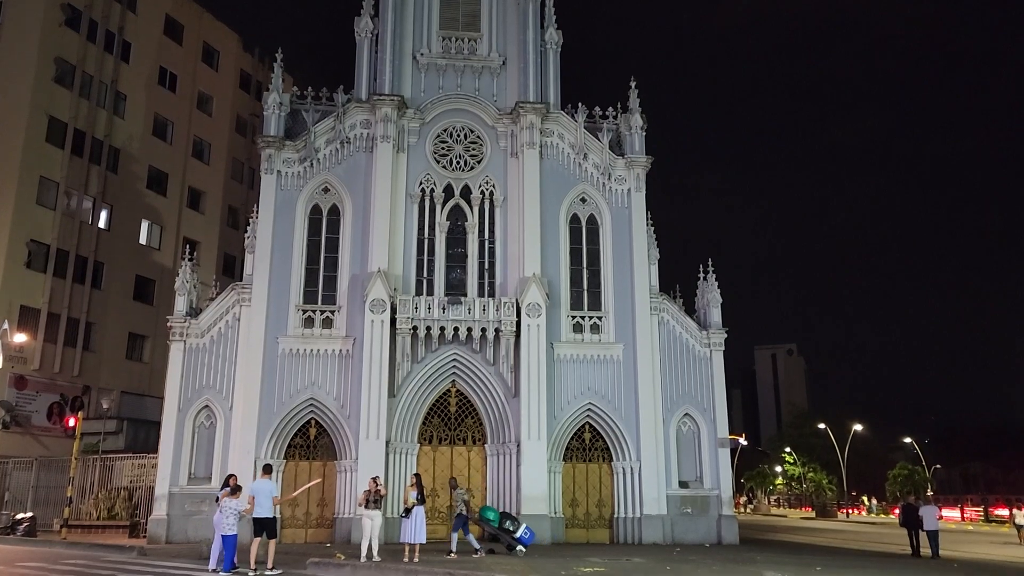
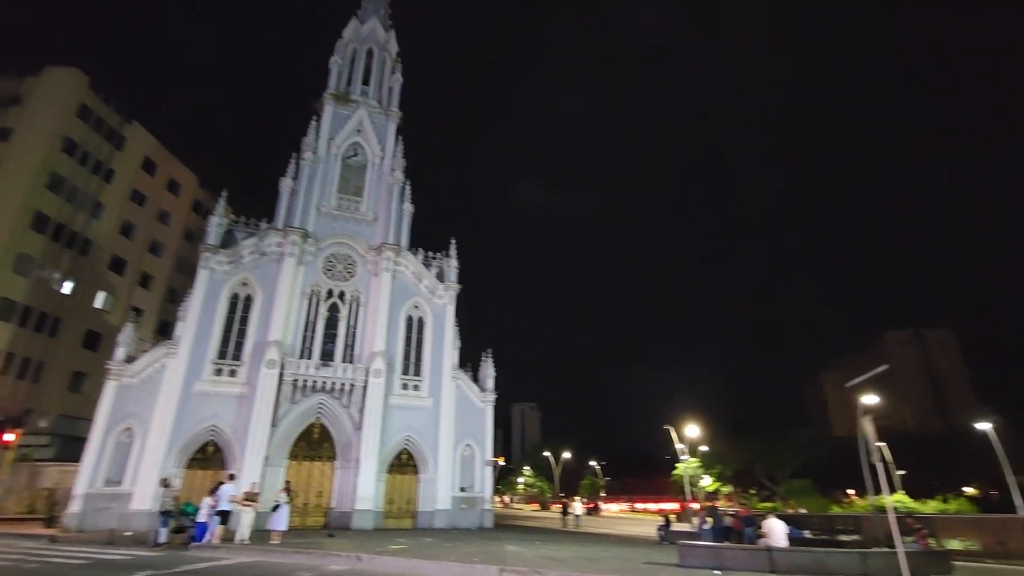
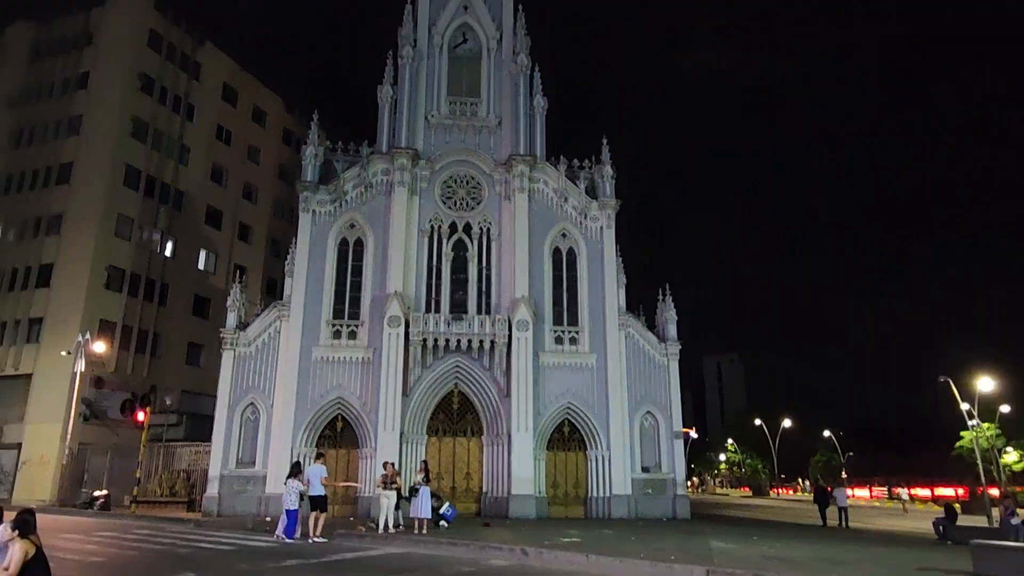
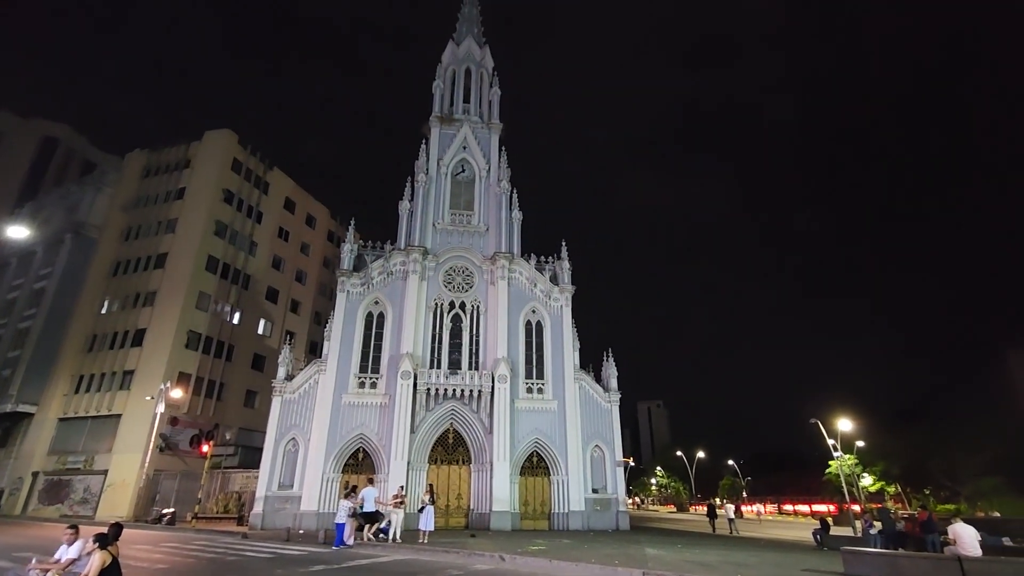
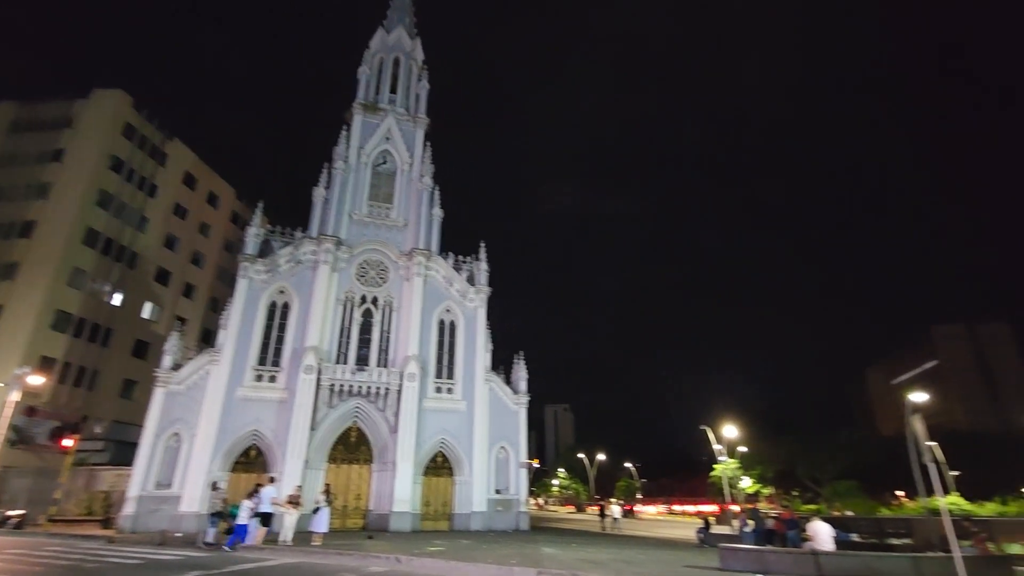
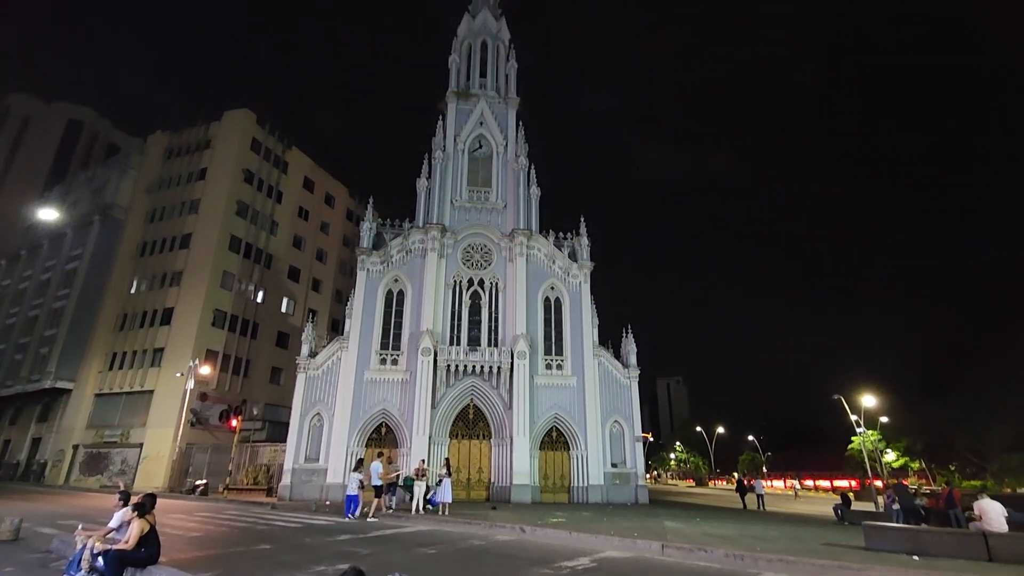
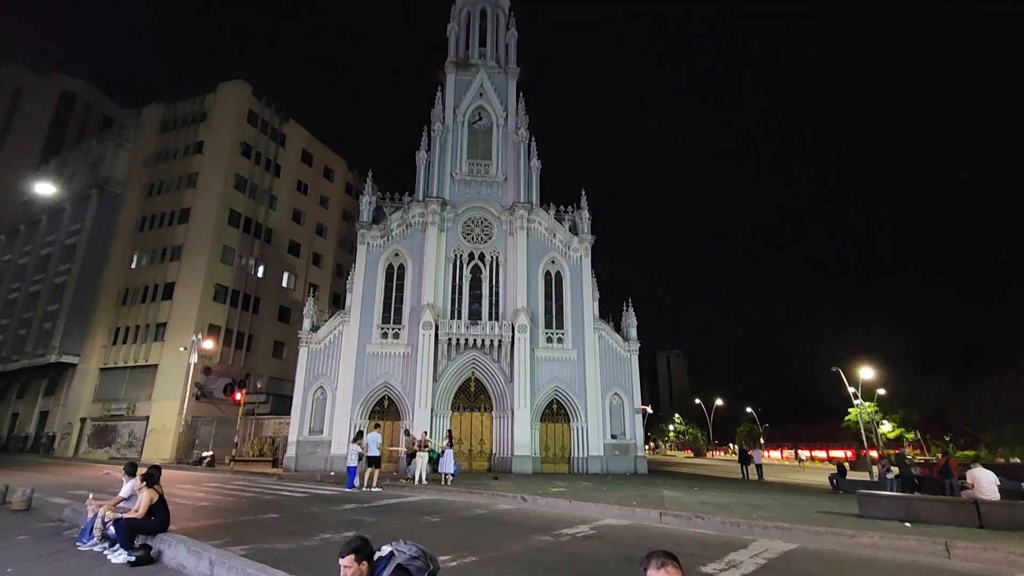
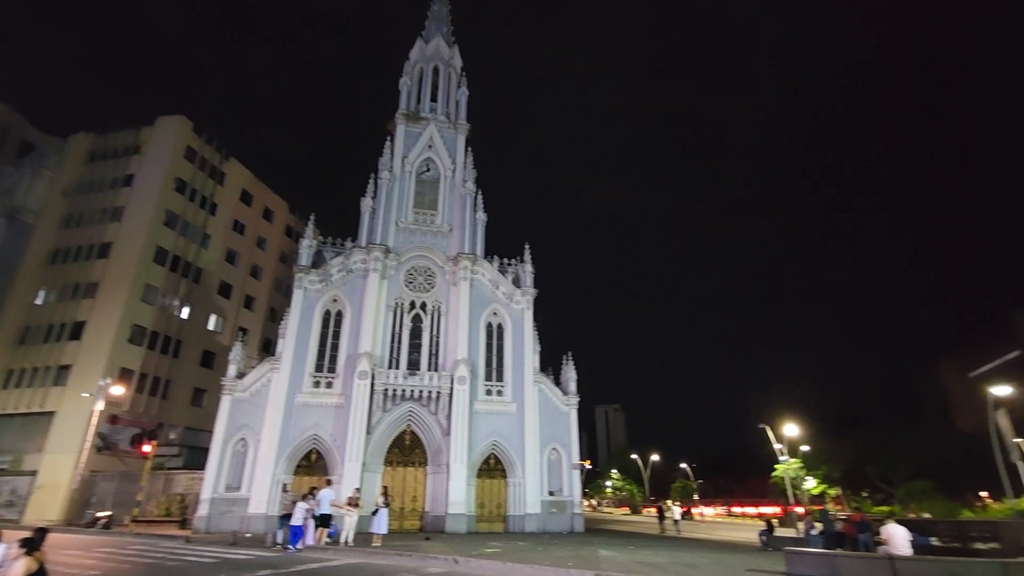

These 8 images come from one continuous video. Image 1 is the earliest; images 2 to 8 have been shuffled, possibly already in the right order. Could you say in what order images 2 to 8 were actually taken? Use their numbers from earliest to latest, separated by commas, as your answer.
3, 7, 6, 4, 8, 5, 2
